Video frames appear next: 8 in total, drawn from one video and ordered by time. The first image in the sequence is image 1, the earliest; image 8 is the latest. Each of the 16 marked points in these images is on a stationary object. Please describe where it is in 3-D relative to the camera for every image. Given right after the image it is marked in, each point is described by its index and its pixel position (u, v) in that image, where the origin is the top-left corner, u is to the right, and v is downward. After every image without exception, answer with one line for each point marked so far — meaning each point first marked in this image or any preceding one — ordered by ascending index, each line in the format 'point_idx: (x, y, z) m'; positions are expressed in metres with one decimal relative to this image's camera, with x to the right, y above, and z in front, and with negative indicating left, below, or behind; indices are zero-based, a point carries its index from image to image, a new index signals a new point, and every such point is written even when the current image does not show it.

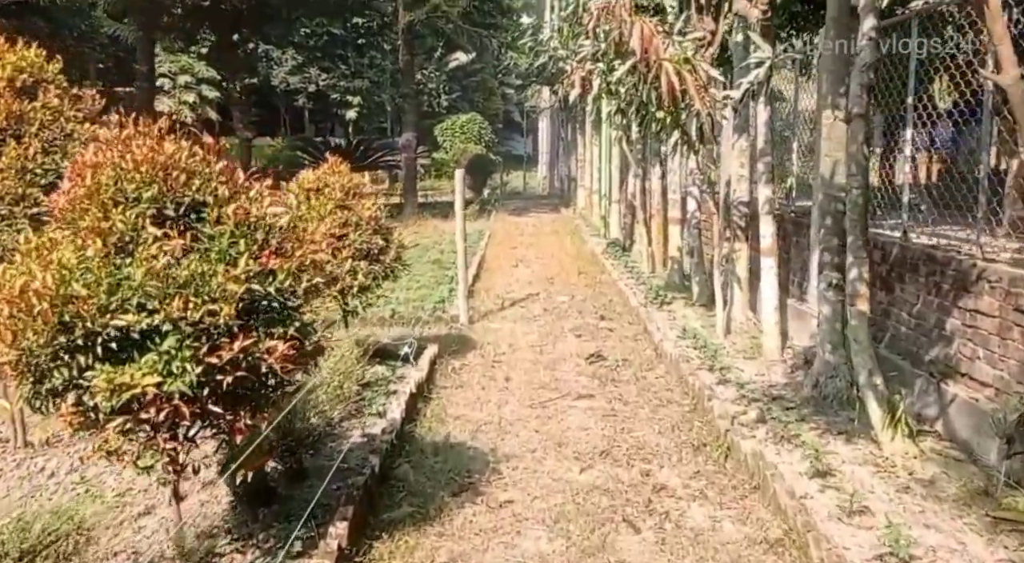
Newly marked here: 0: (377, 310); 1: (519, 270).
0: (-1.1, -0.2, +7.6) m
1: (+0.1, +0.1, +10.9) m
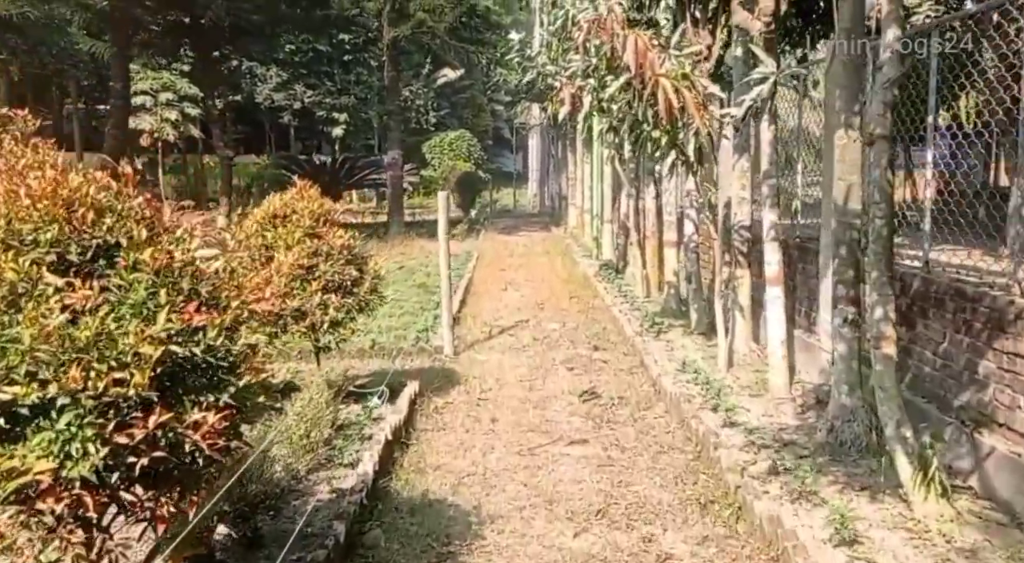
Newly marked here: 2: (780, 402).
0: (-1.2, -0.4, +7.1) m
1: (0.0, -0.1, +10.4) m
2: (+1.5, -0.7, +5.2) m
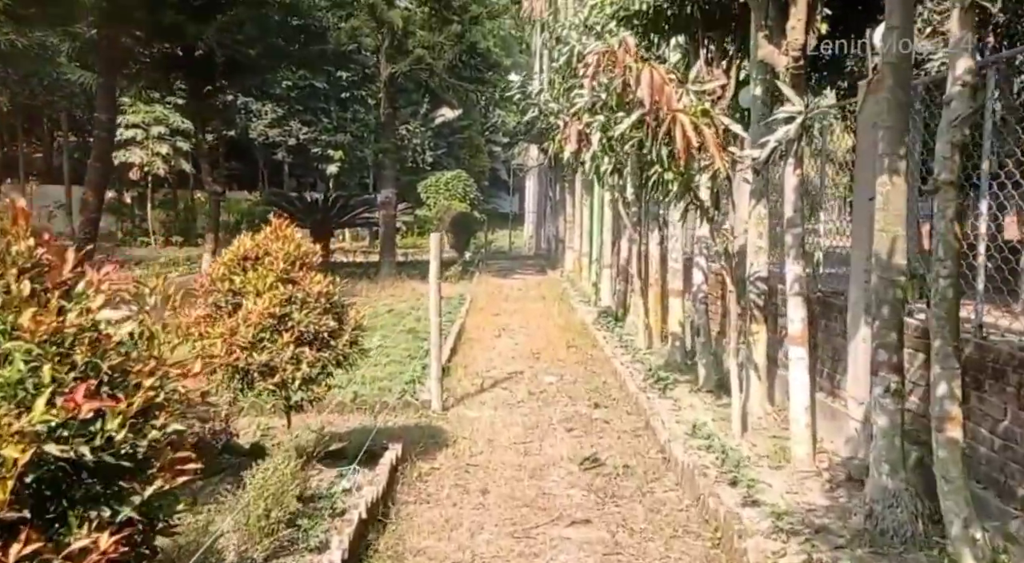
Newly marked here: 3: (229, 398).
0: (-1.2, -0.8, +6.6) m
1: (-0.1, -0.6, +9.9) m
2: (+1.4, -1.0, +4.7) m
3: (-1.3, -0.5, +4.4) m
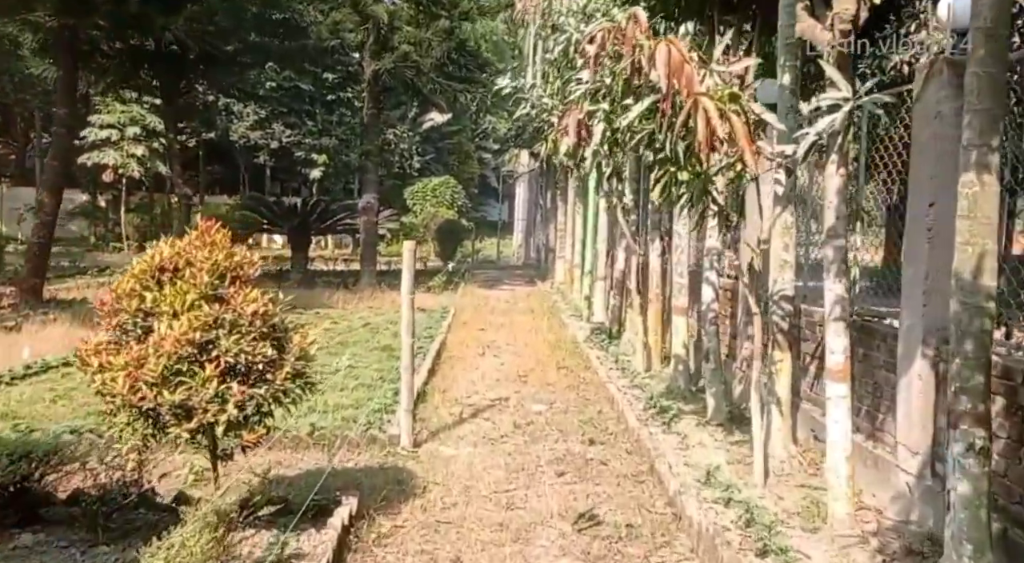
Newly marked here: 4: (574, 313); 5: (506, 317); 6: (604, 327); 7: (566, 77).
0: (-1.3, -0.9, +5.7) m
1: (-0.2, -0.8, +9.0) m
2: (+1.4, -1.1, +3.8) m
3: (-1.4, -0.6, +3.6) m
4: (+0.8, -0.4, +12.2) m
5: (-0.1, -0.5, +12.6) m
6: (+1.0, -0.5, +10.5) m
7: (+0.4, +1.5, +6.9) m
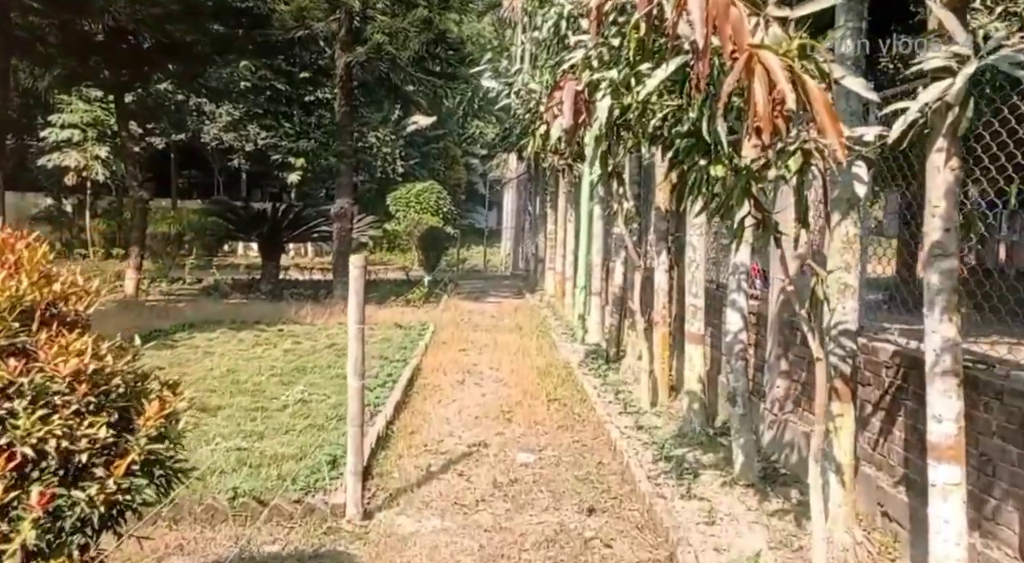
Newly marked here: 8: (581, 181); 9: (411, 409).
0: (-1.4, -1.0, +4.4) m
1: (-0.4, -0.9, +7.8) m
2: (+1.3, -1.2, +2.6) m
3: (-1.5, -0.7, +2.3) m
4: (+0.6, -0.6, +11.0) m
5: (-0.3, -0.6, +11.4) m
6: (+0.9, -0.7, +9.3) m
7: (+0.3, +1.4, +5.7) m
8: (+0.7, +1.0, +9.5) m
9: (-0.7, -0.9, +7.0) m
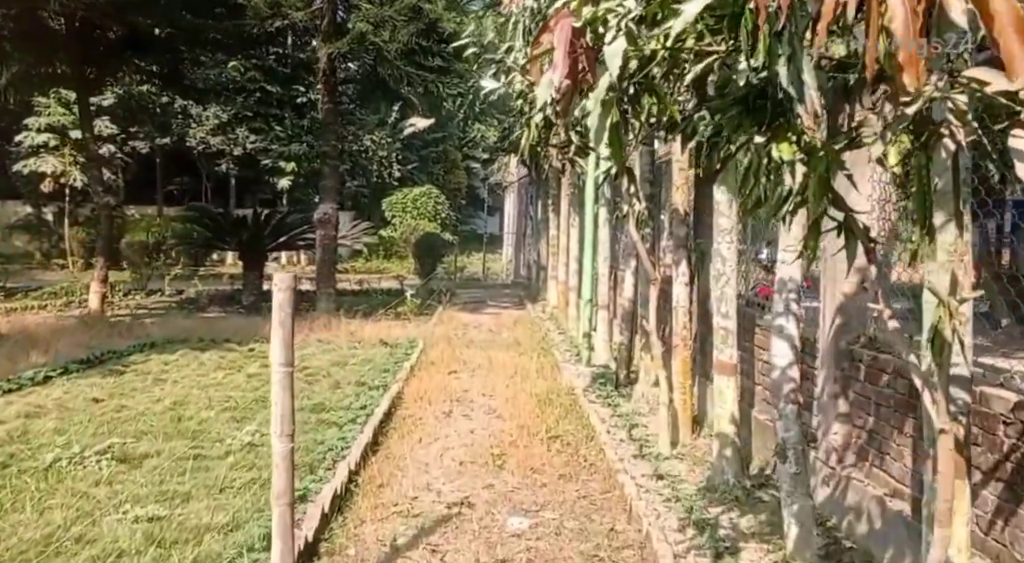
0: (-1.5, -1.1, +3.3) m
1: (-0.4, -1.0, +6.7) m
2: (+1.2, -1.2, +1.5) m
3: (-1.5, -0.8, +1.2) m
4: (+0.6, -0.7, +9.9) m
5: (-0.3, -0.8, +10.3) m
6: (+0.8, -0.8, +8.2) m
7: (+0.2, +1.3, +4.6) m
8: (+0.7, +0.9, +8.4) m
9: (-0.8, -1.0, +5.8) m
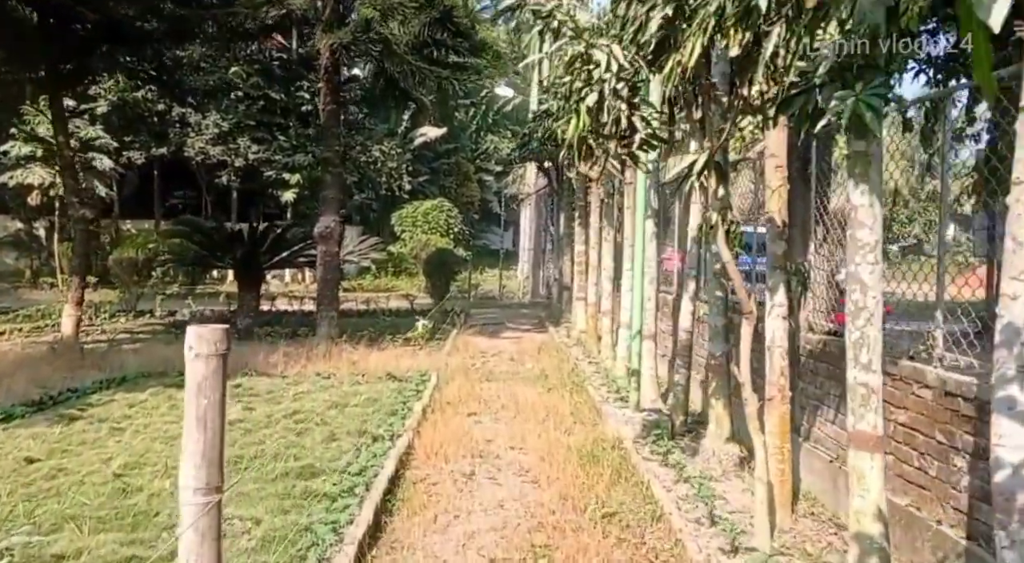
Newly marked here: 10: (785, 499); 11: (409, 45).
0: (-1.3, -1.2, +1.9) m
1: (-0.2, -1.2, +5.3) m
2: (+1.4, -1.3, 0.0) m
3: (-1.4, -0.9, -0.2) m
4: (+0.8, -0.9, +8.4) m
5: (0.0, -1.0, +8.8) m
6: (+1.1, -1.0, +6.8) m
7: (+0.4, +1.1, +3.2) m
8: (+0.9, +0.7, +7.0) m
9: (-0.6, -1.2, +4.4) m
10: (+1.3, -1.0, +4.5) m
11: (-1.3, +2.8, +11.4) m
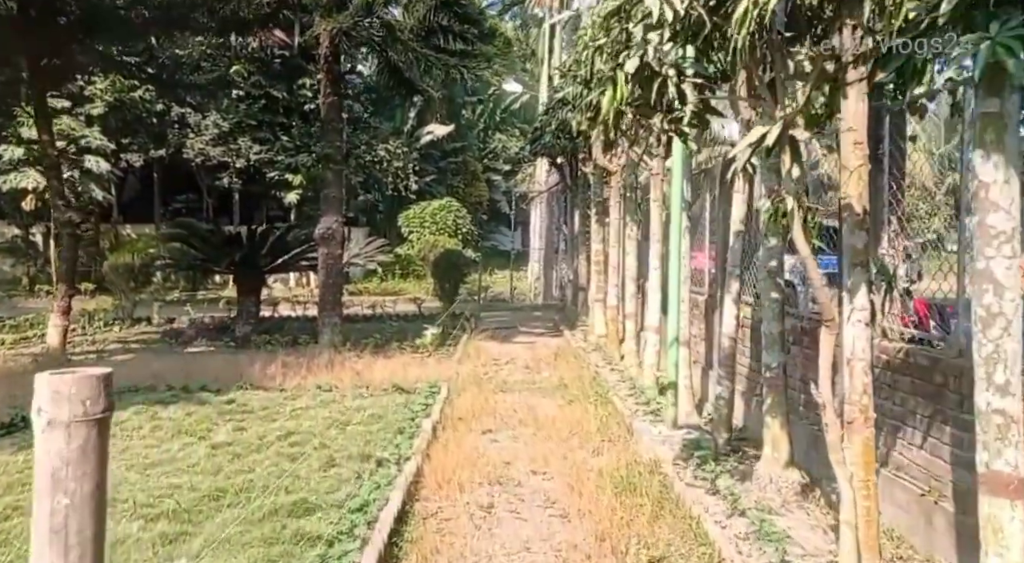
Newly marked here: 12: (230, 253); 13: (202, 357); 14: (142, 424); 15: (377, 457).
0: (-1.2, -1.2, +1.2) m
1: (-0.1, -1.2, +4.5) m
2: (+1.5, -1.3, -0.7) m
3: (-1.3, -0.9, -1.0) m
4: (+1.0, -0.9, +7.7) m
5: (+0.1, -1.0, +8.1) m
6: (+1.2, -1.0, +6.0) m
7: (+0.5, +1.1, +2.5) m
8: (+1.0, +0.7, +6.3) m
9: (-0.5, -1.2, +3.7) m
10: (+1.4, -1.0, +3.7) m
11: (-1.1, +2.8, +10.7) m
12: (-3.8, +0.4, +12.7) m
13: (-3.4, -0.8, +10.3) m
14: (-2.6, -1.0, +6.7) m
15: (-0.8, -1.1, +5.8) m
